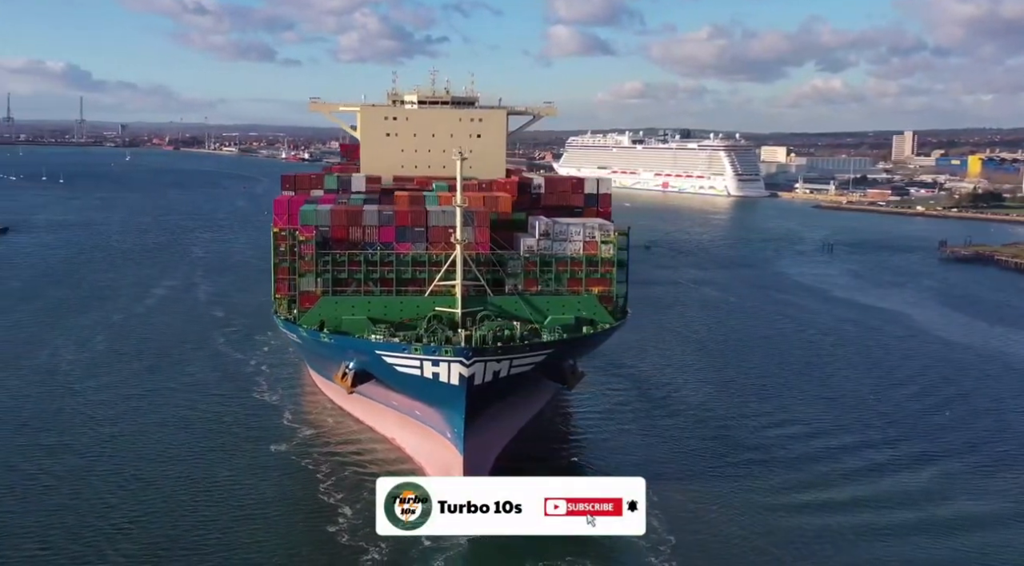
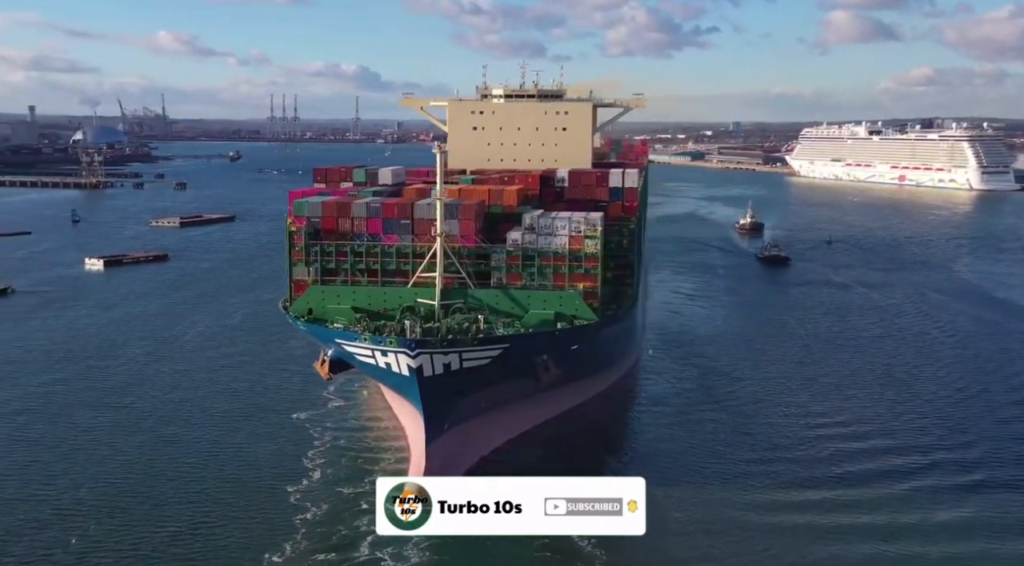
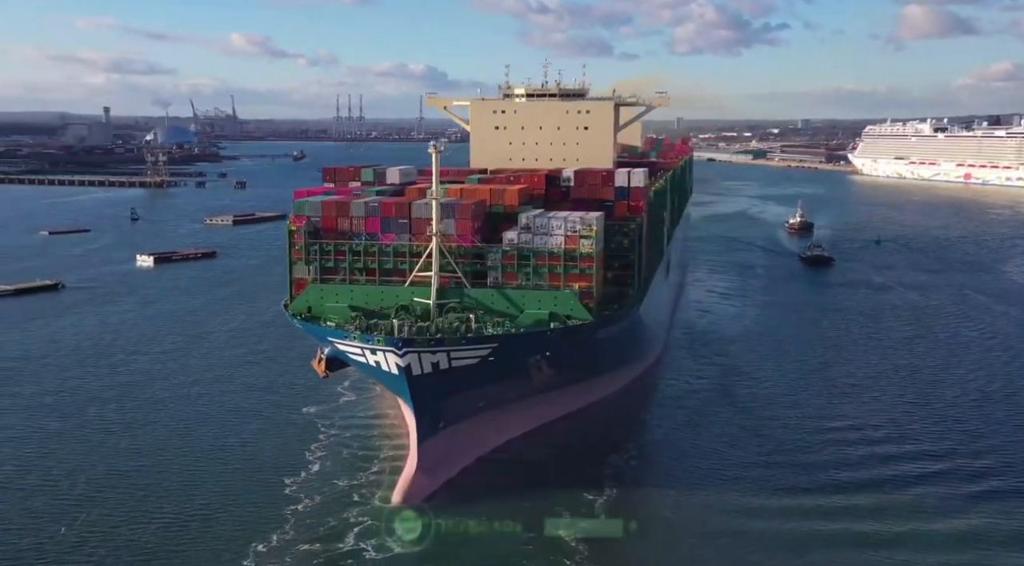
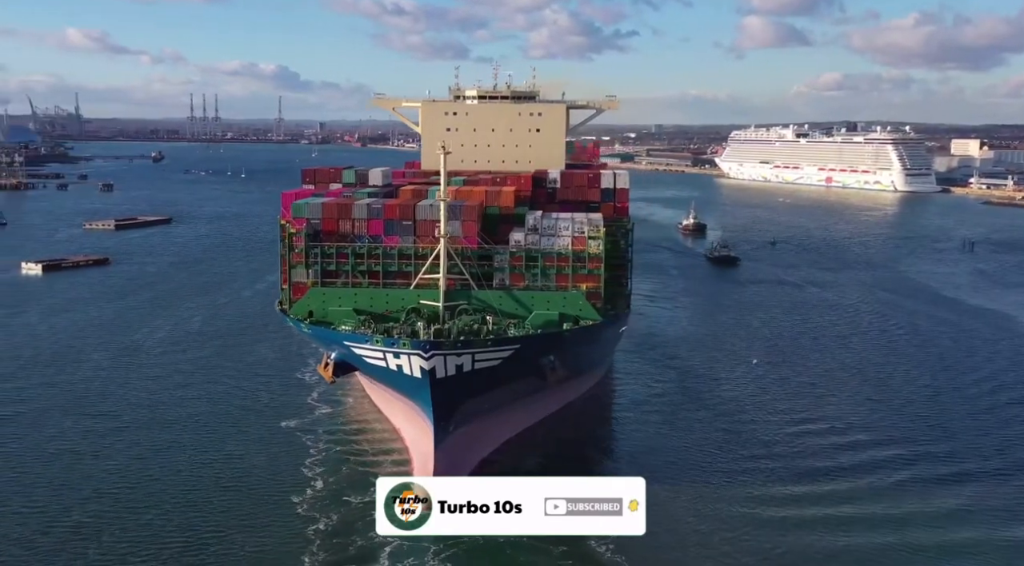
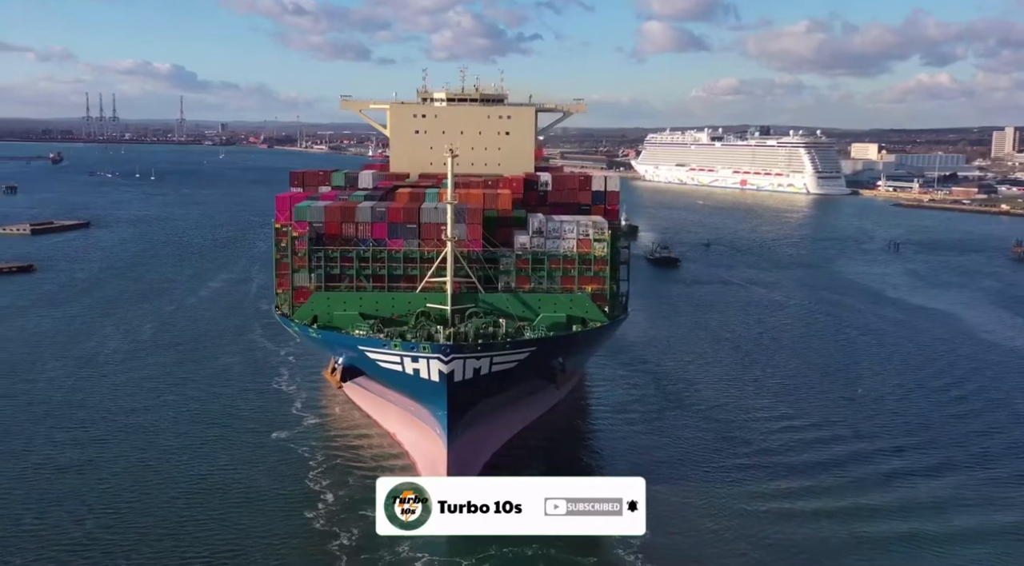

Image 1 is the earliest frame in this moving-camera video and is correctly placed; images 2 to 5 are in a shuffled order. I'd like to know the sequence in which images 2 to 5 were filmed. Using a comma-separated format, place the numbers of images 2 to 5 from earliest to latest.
5, 4, 2, 3
